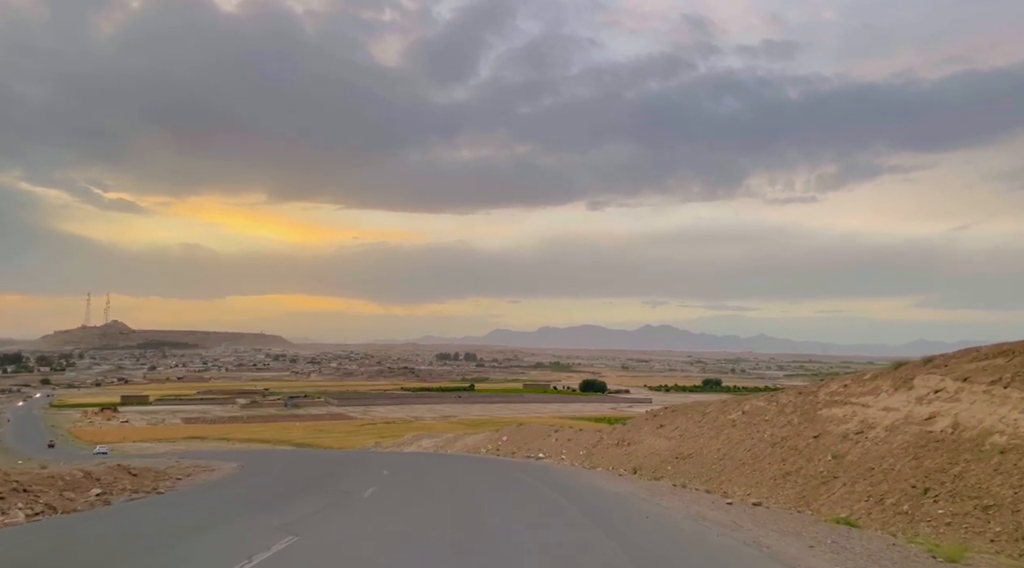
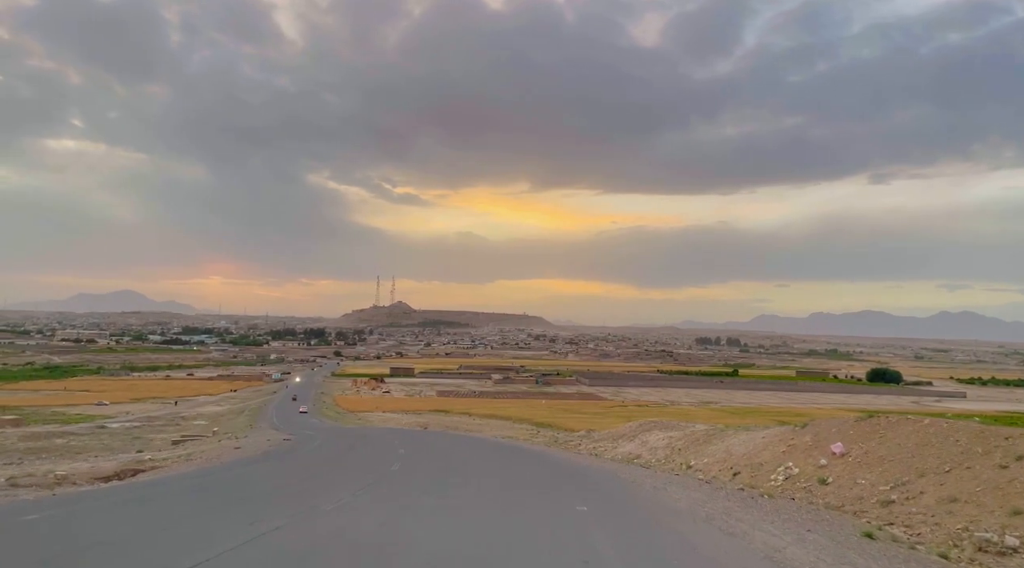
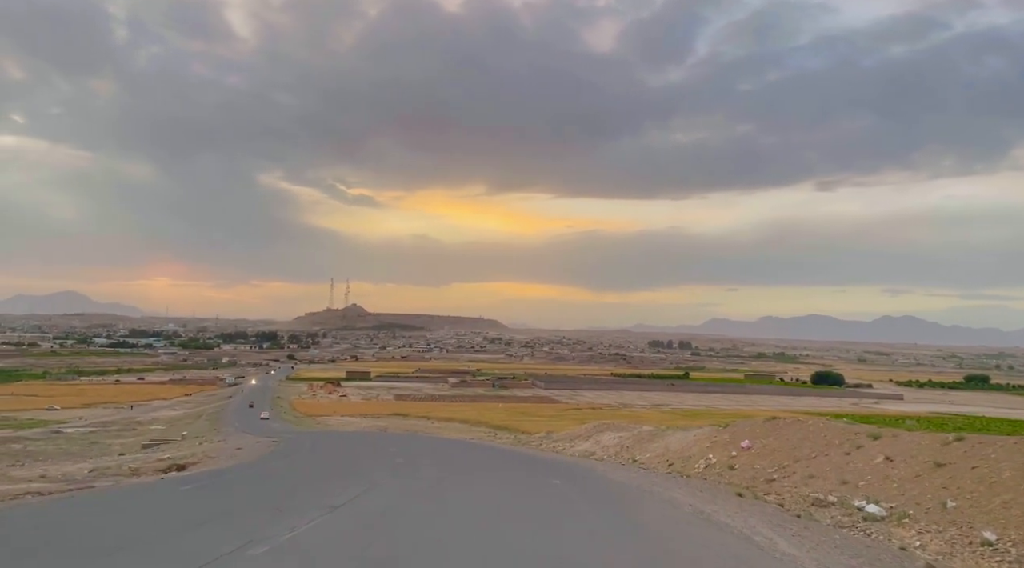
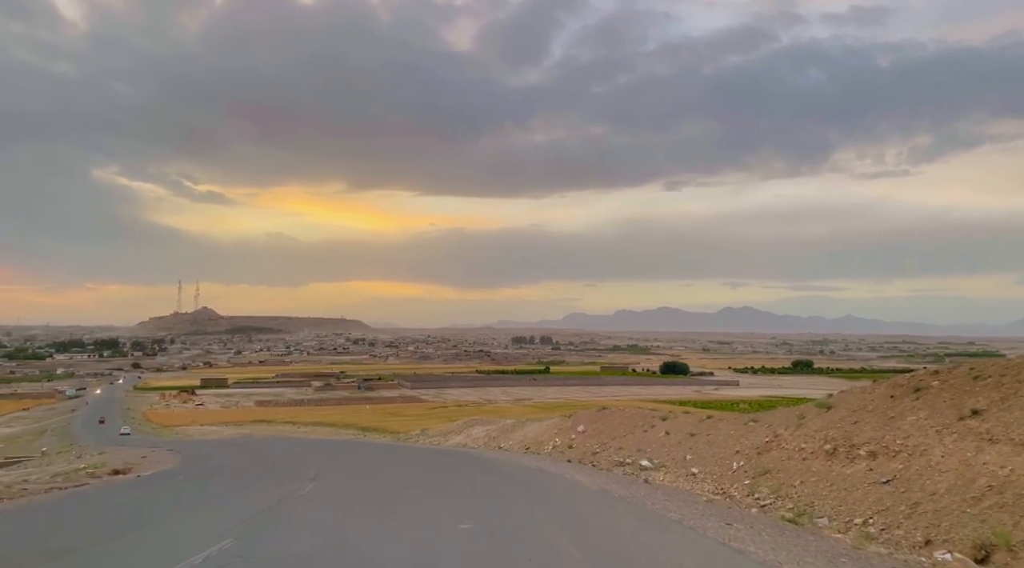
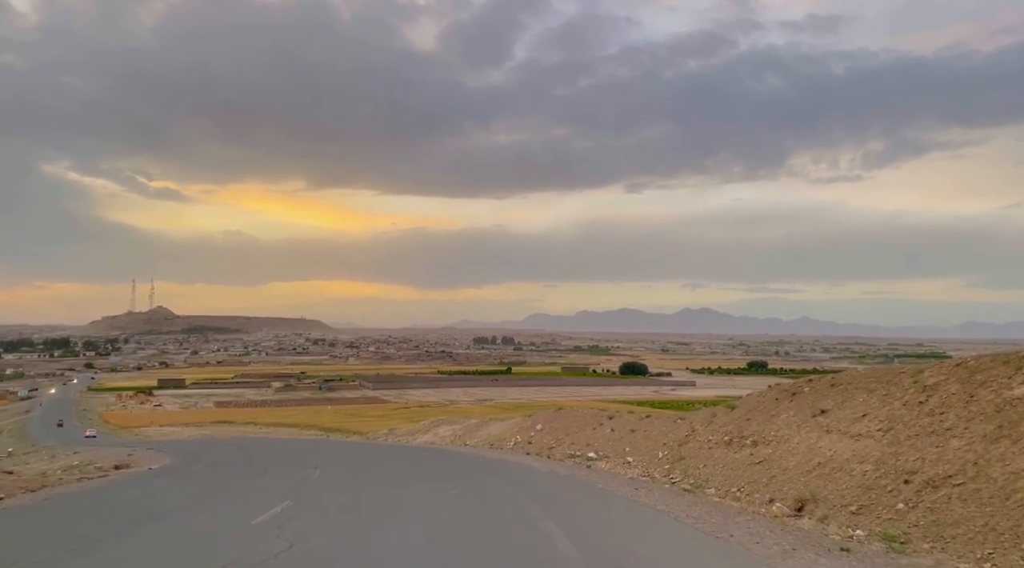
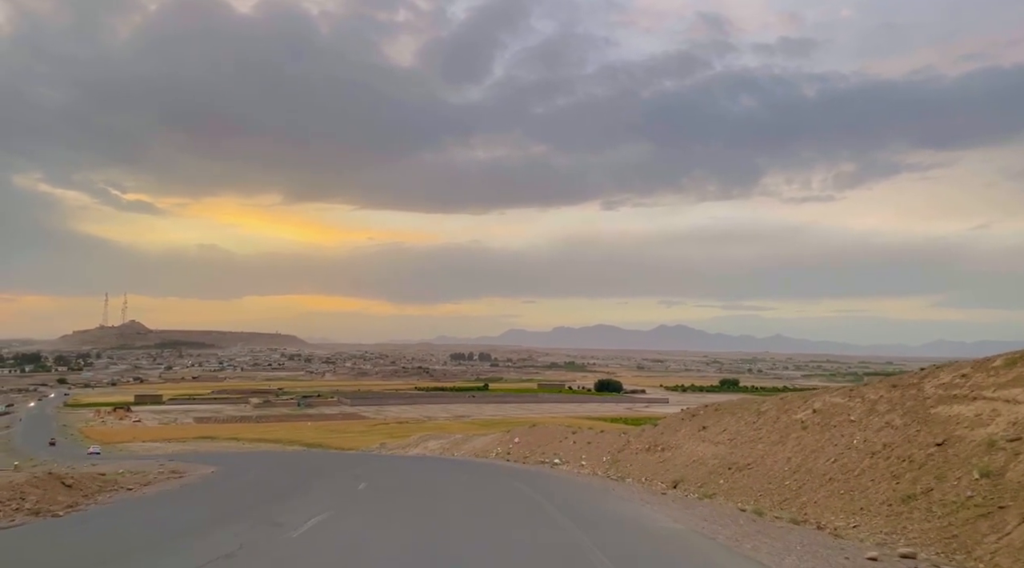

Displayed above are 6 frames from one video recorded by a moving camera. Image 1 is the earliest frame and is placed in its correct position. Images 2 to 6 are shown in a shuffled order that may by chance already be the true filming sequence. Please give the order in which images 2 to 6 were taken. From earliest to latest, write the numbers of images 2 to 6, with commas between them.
6, 5, 4, 3, 2
